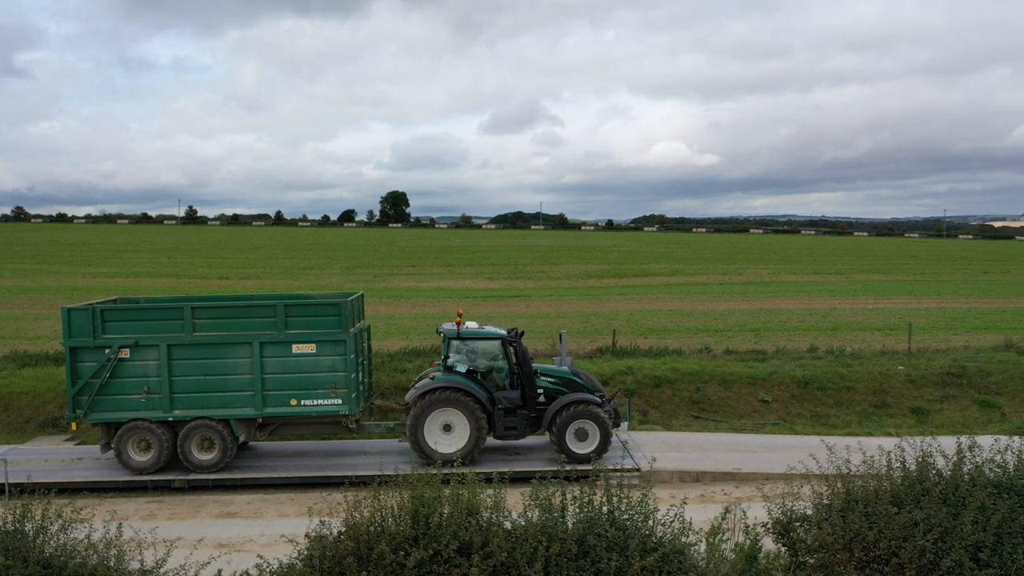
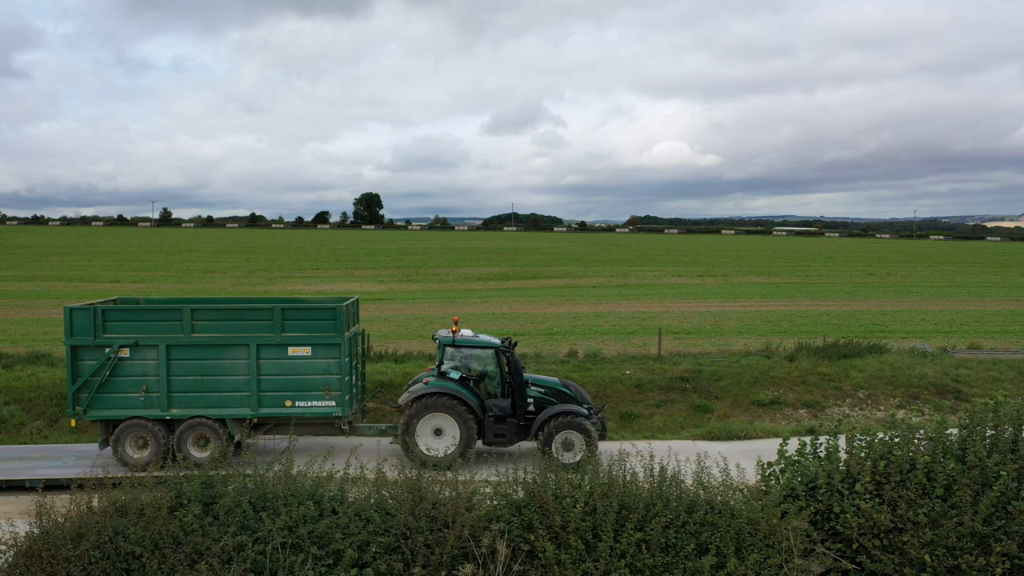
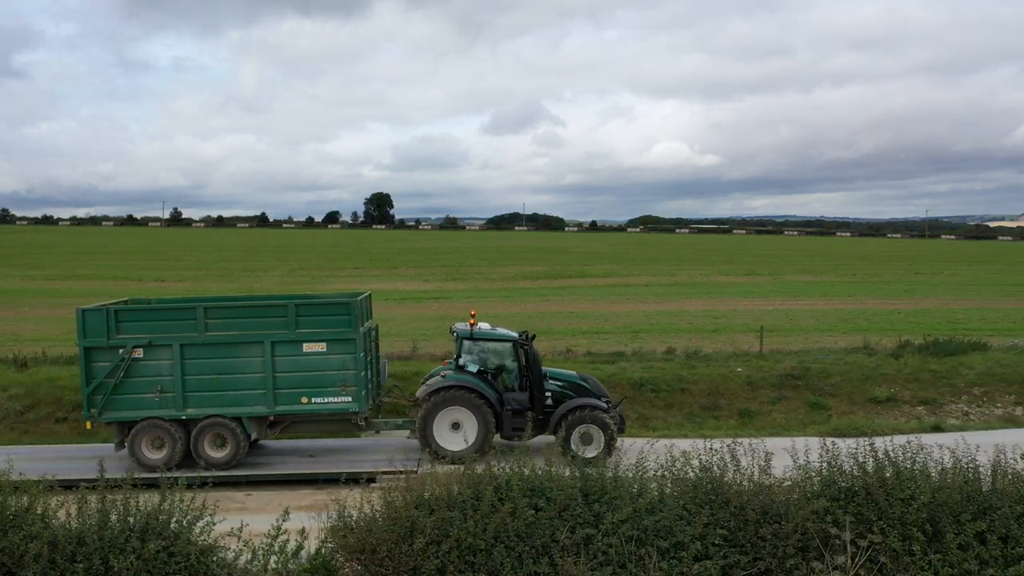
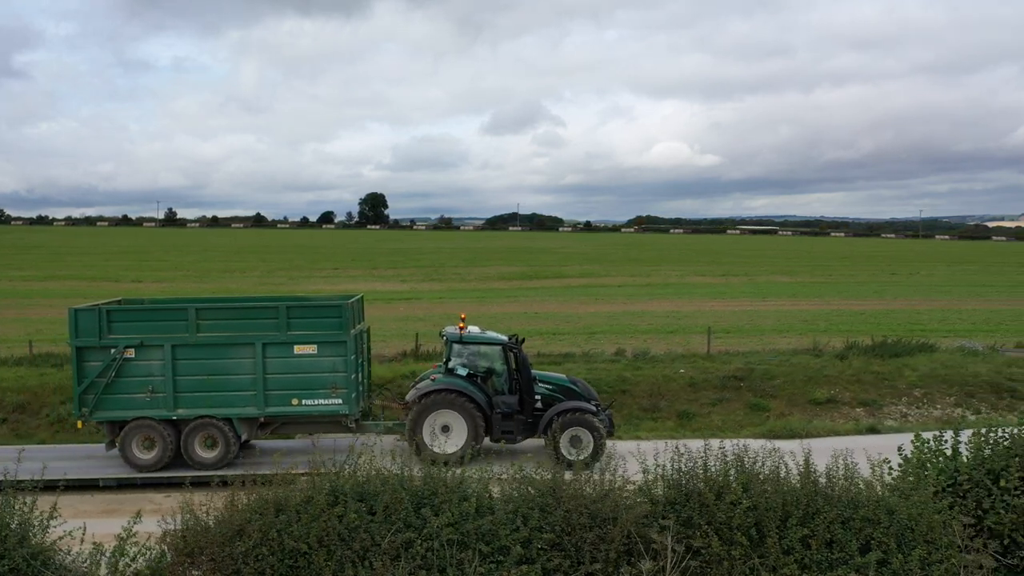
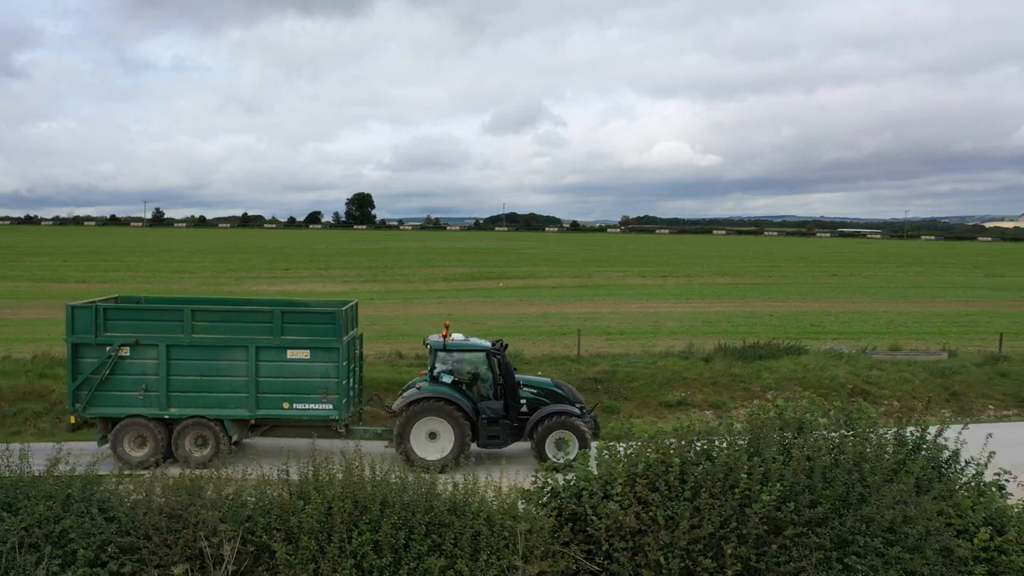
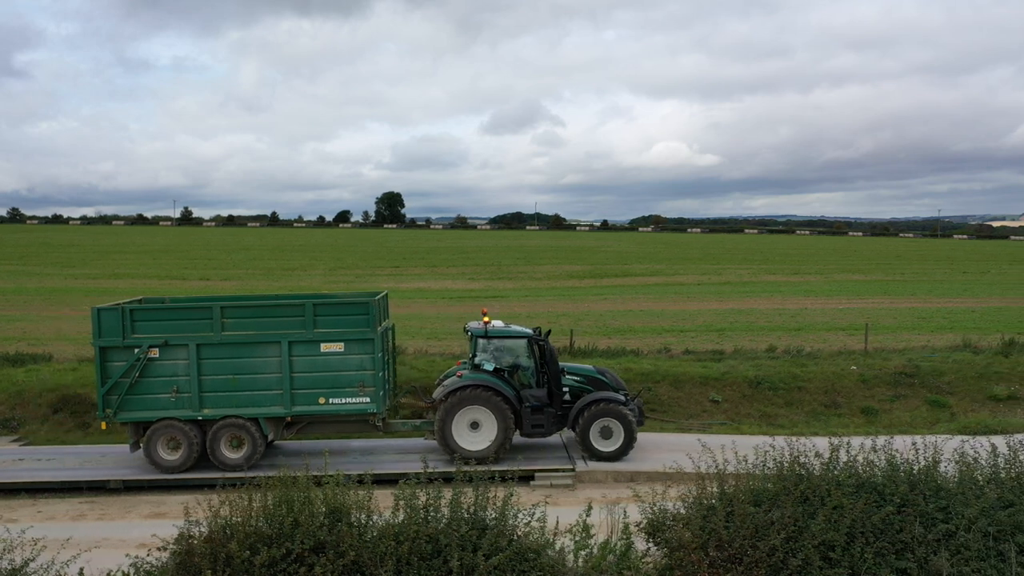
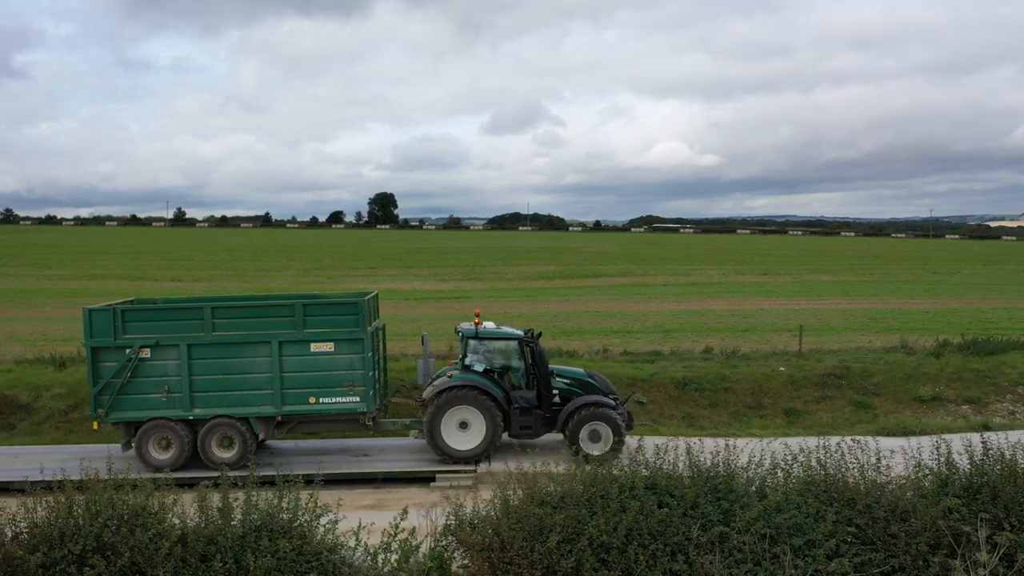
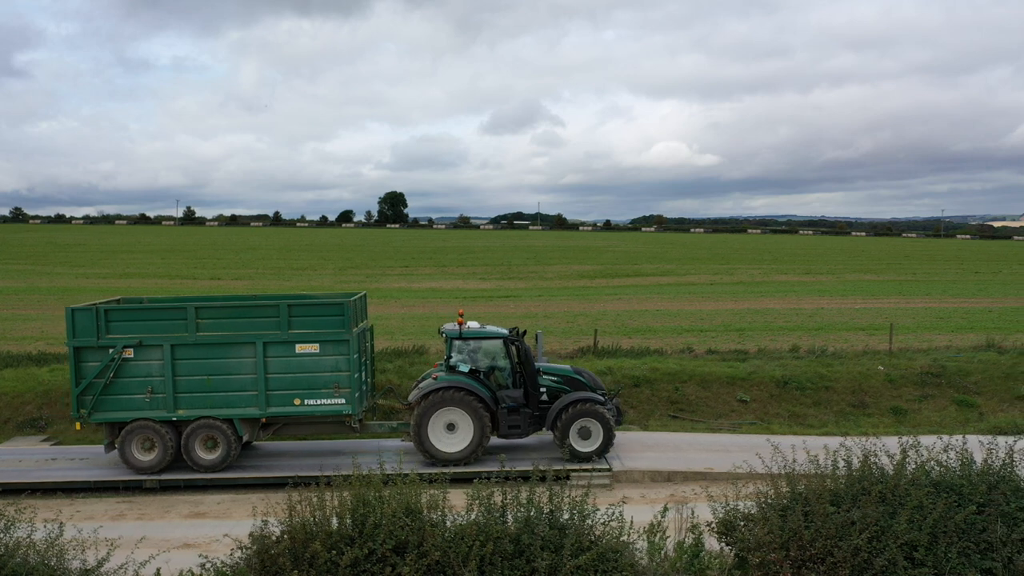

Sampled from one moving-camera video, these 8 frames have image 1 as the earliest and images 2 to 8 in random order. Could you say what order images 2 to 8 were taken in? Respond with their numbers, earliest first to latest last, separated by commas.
8, 6, 7, 3, 4, 2, 5
